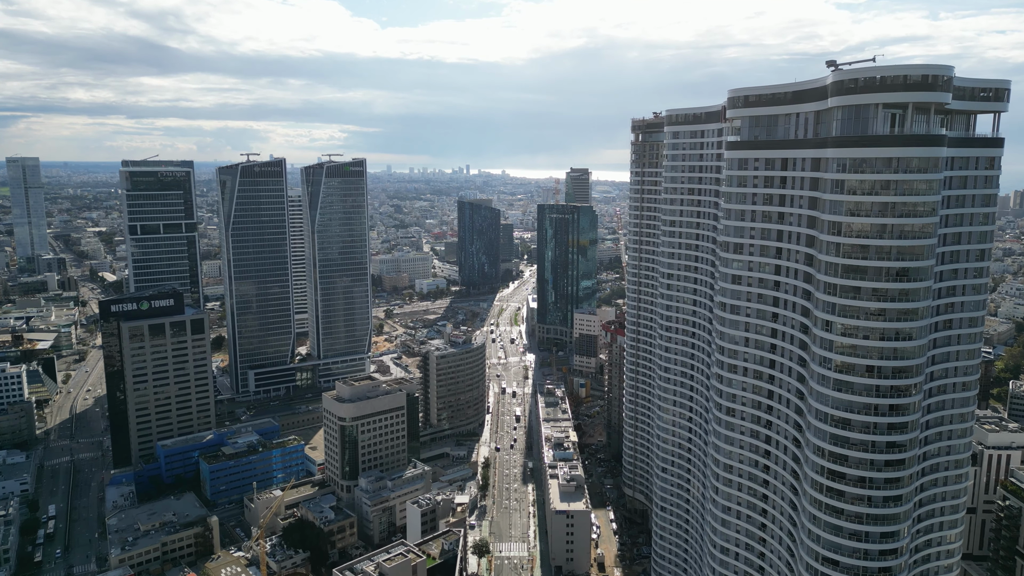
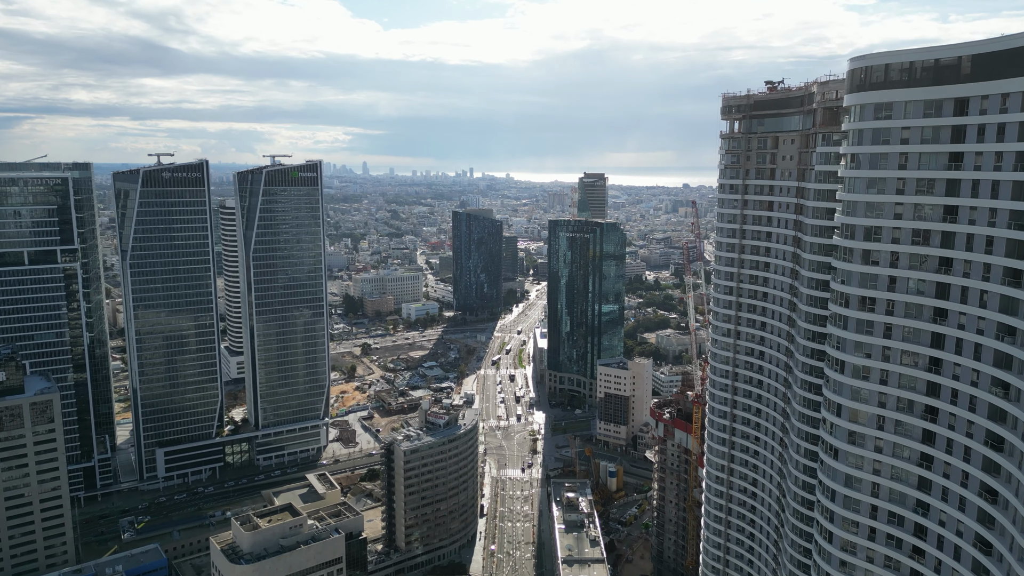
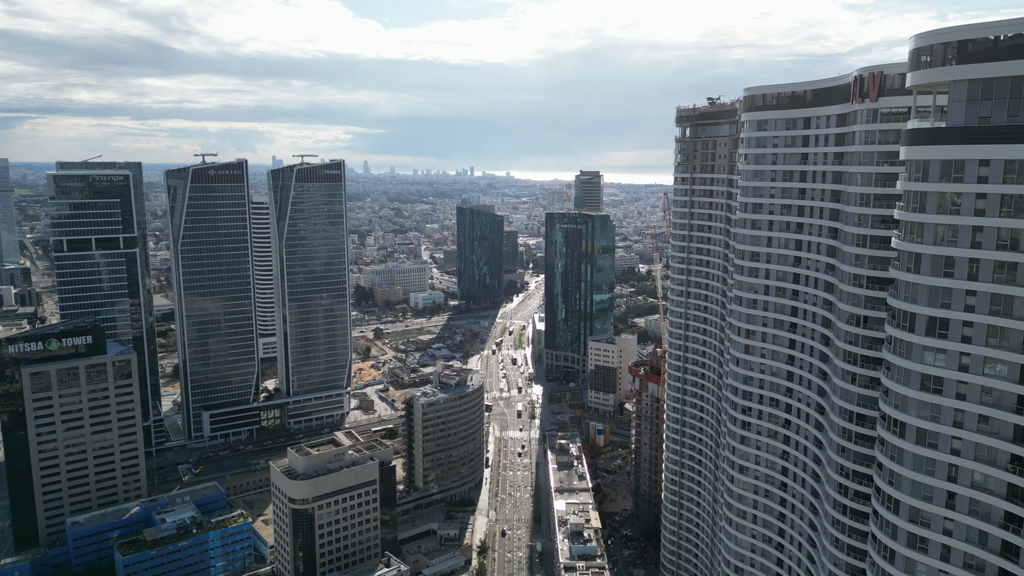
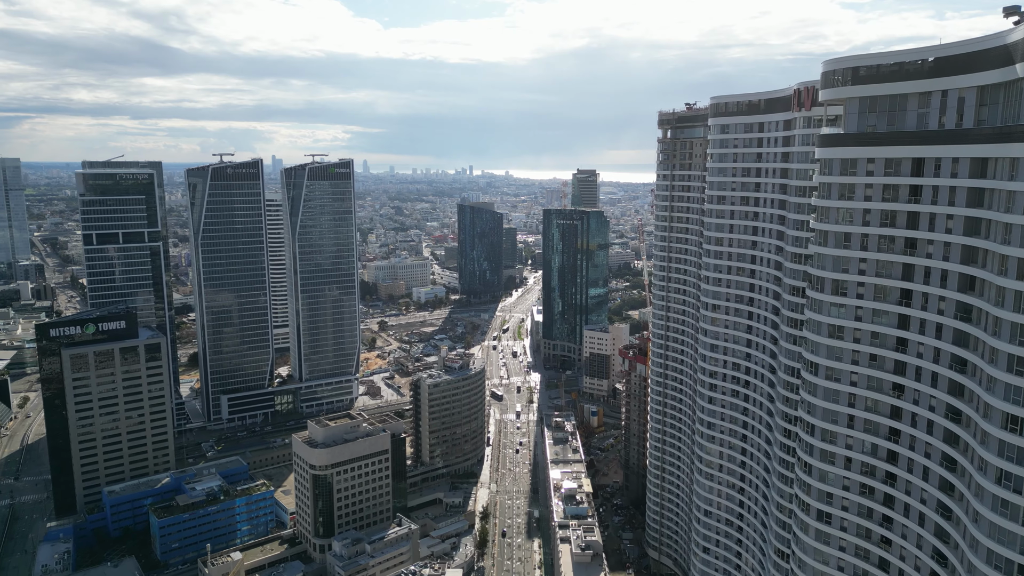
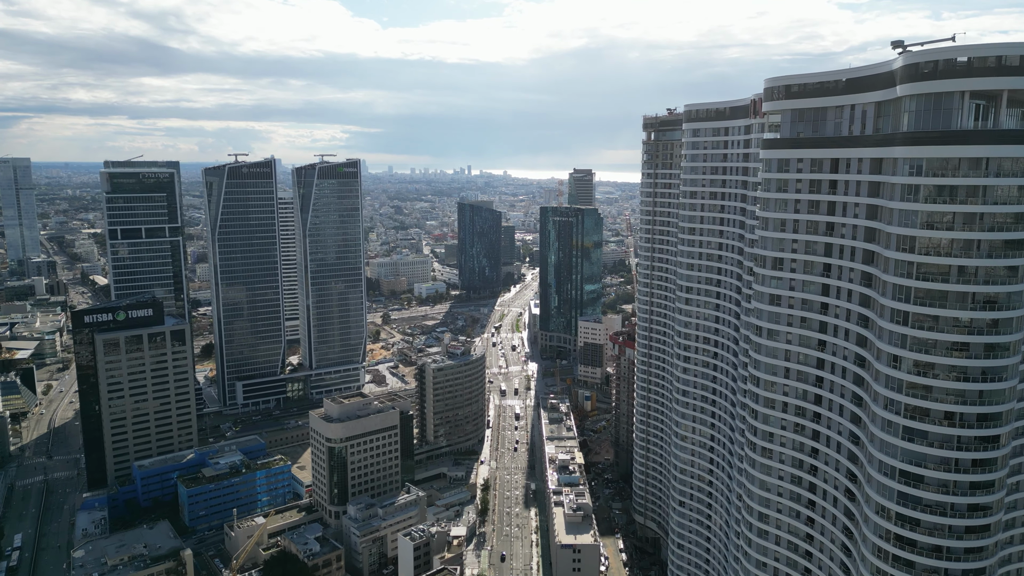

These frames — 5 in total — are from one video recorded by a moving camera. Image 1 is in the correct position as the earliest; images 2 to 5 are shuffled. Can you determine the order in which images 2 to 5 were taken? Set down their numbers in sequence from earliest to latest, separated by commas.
5, 4, 3, 2
